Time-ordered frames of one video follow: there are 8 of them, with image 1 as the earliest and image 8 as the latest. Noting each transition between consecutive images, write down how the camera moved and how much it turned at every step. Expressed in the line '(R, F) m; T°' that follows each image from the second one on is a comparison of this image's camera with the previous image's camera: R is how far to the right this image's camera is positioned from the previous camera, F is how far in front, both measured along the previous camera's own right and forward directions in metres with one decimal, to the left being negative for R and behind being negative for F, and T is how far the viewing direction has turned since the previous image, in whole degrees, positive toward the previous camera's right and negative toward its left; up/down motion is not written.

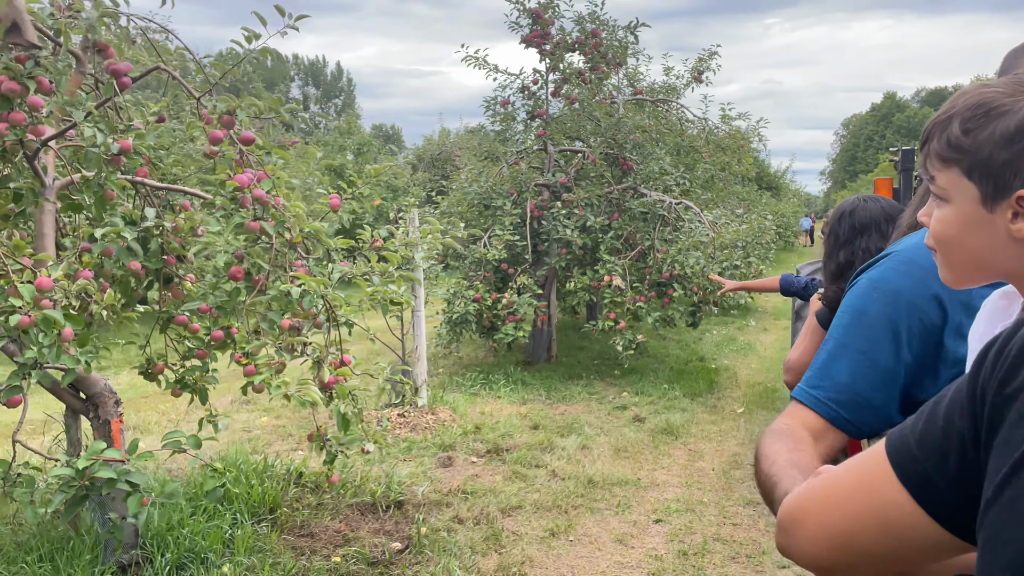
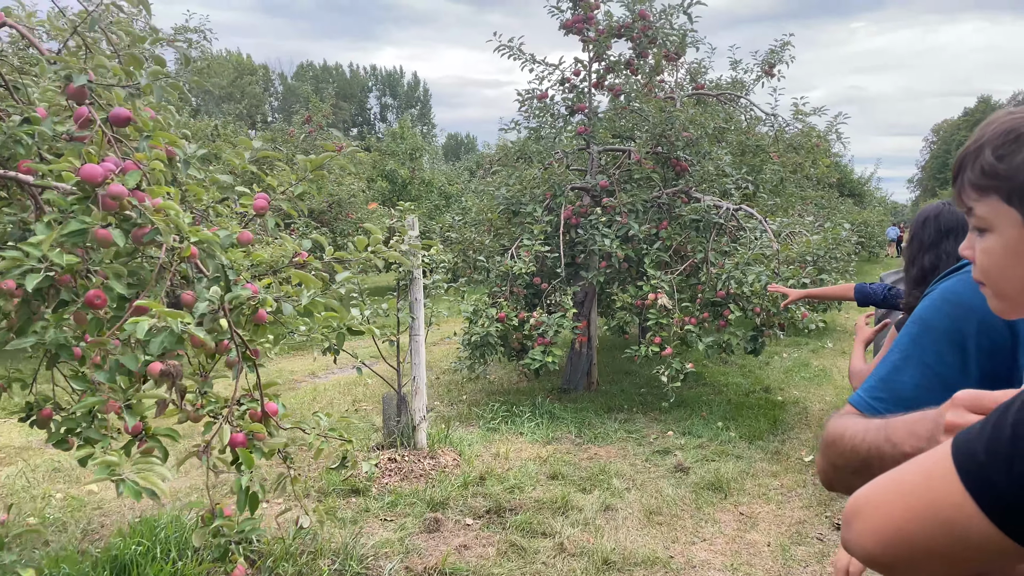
(+0.2, +0.7) m; -5°
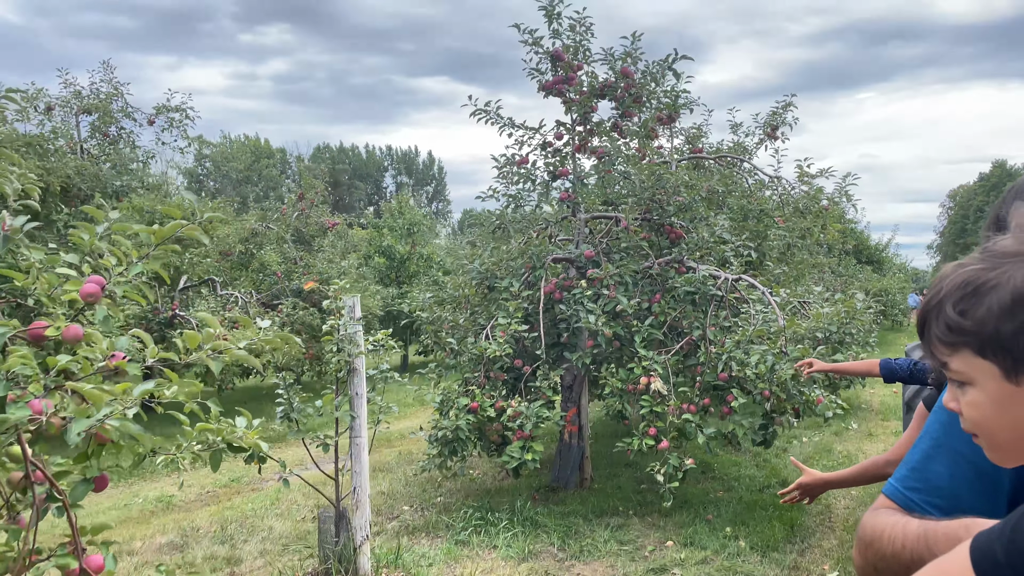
(+0.2, +0.5) m; -1°
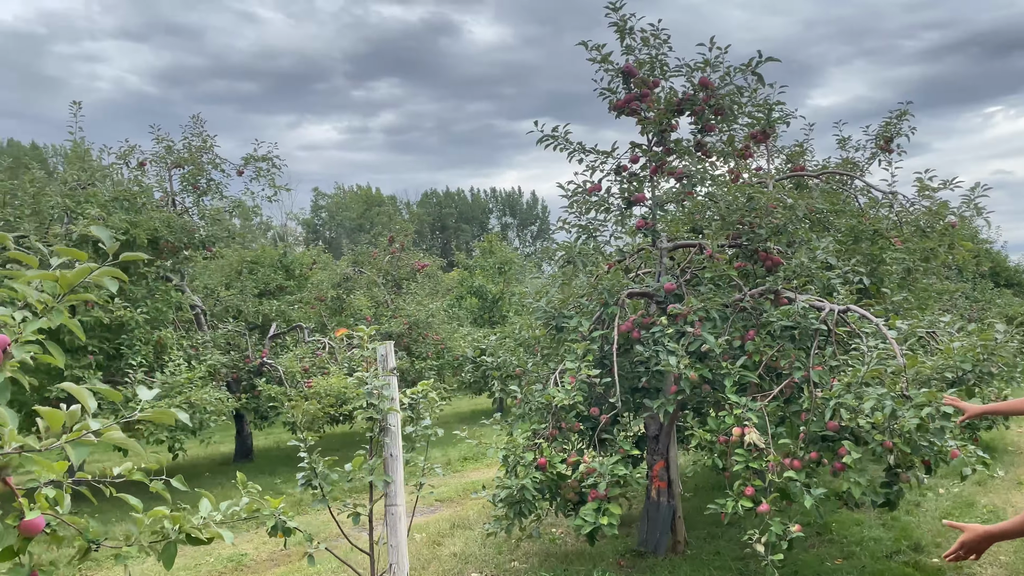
(+0.2, +0.4) m; -8°
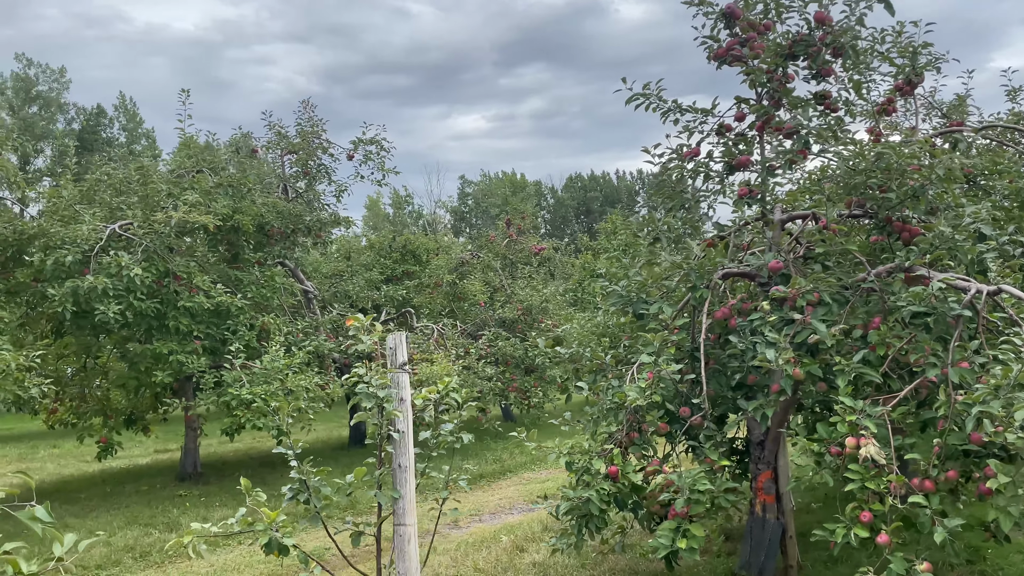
(+0.3, +0.5) m; -10°
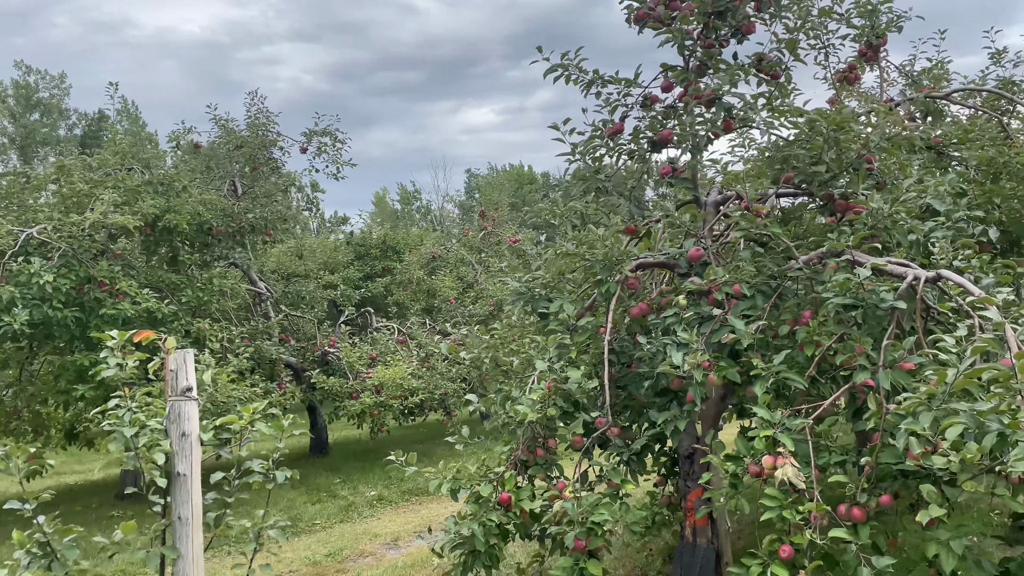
(+0.5, +0.4) m; -1°
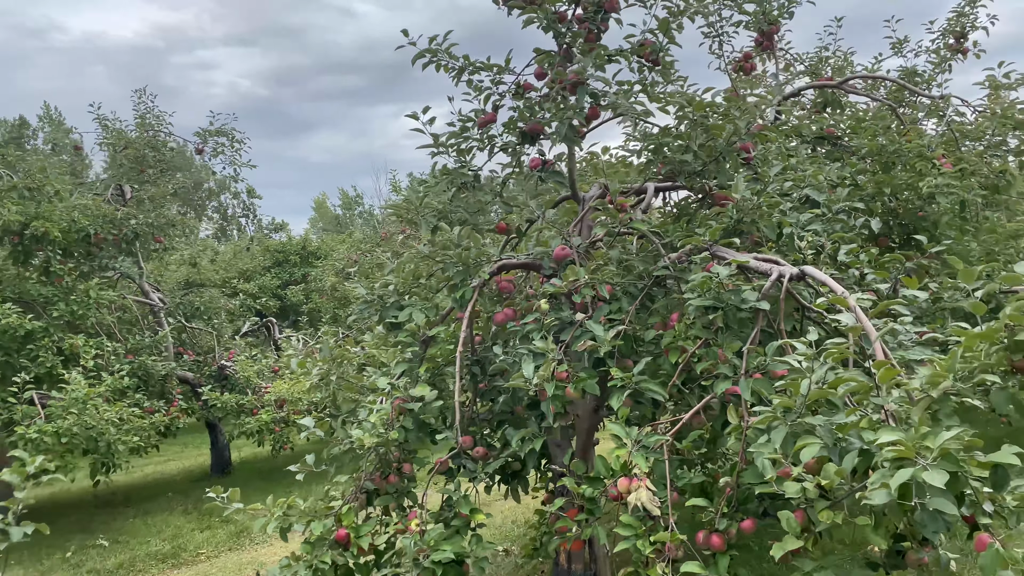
(+0.3, +0.3) m; +4°
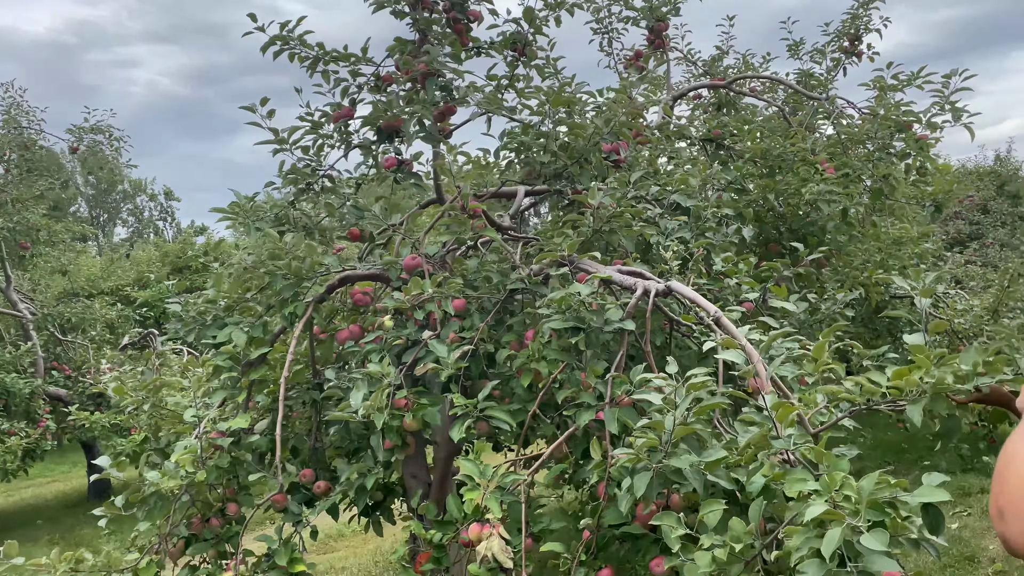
(+0.3, +0.3) m; +5°
